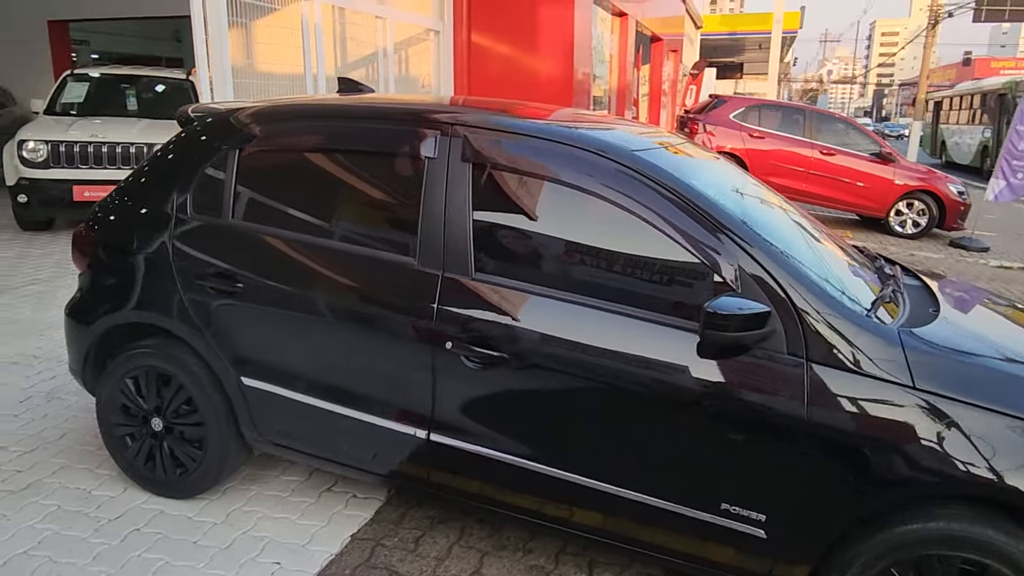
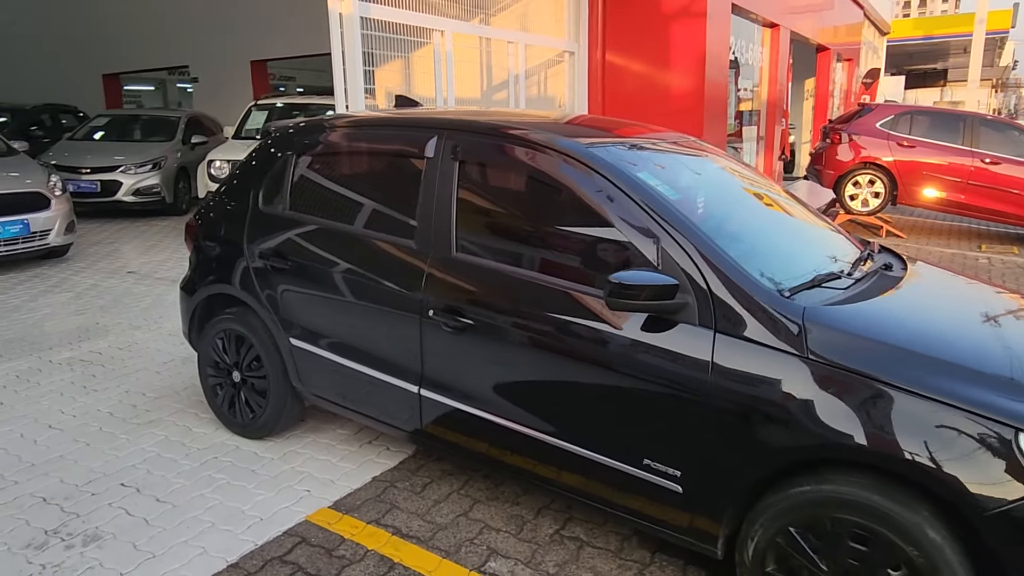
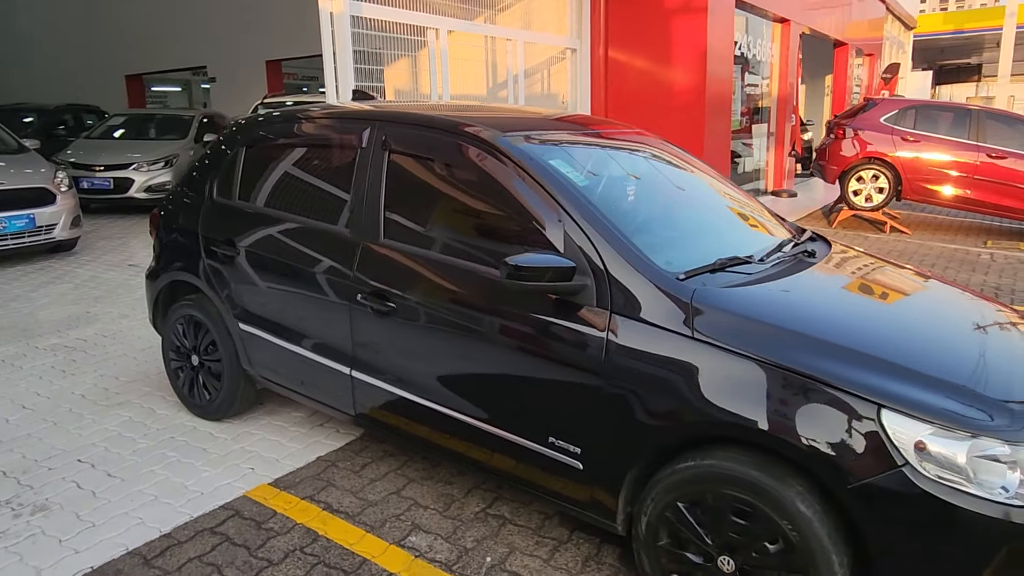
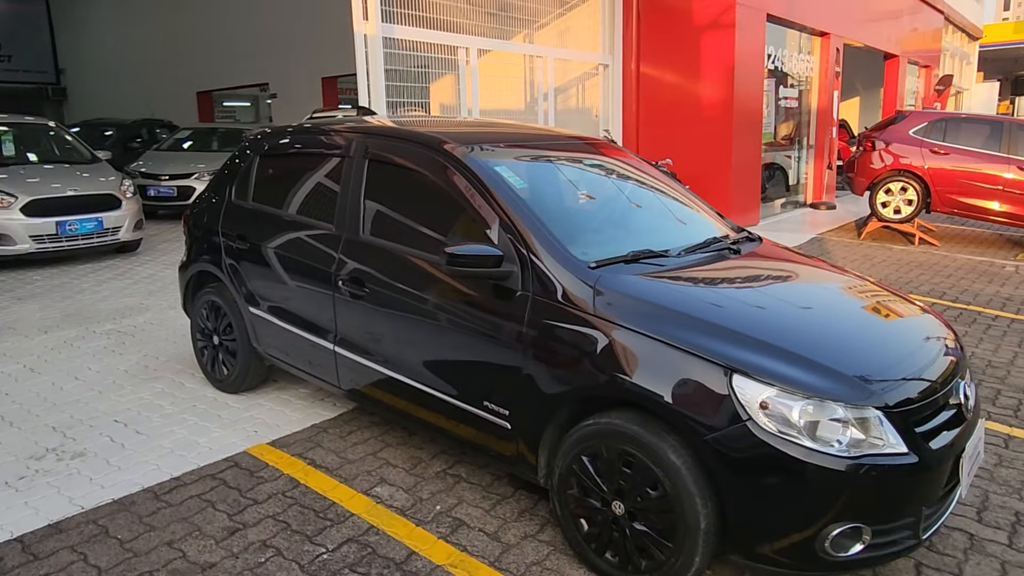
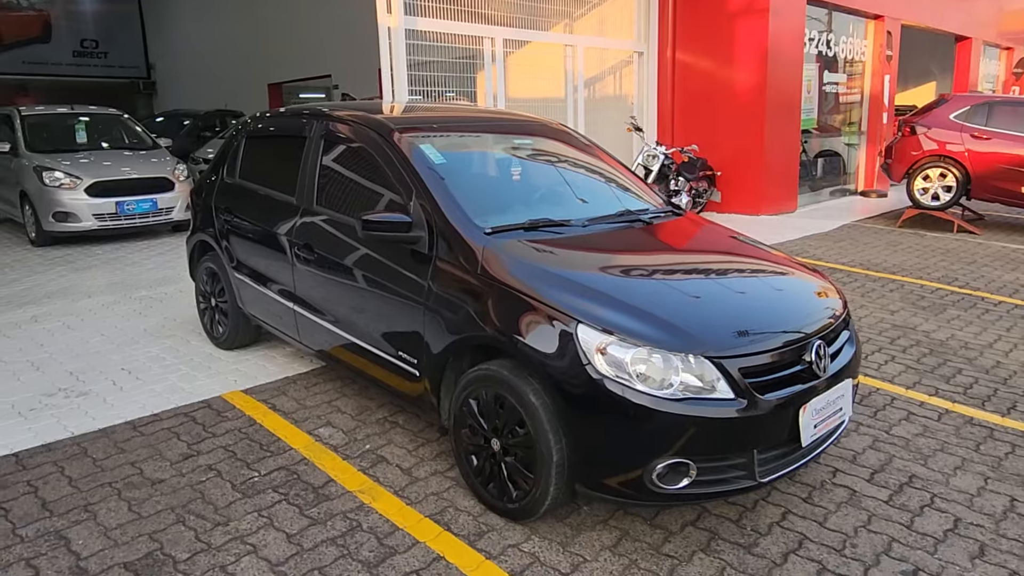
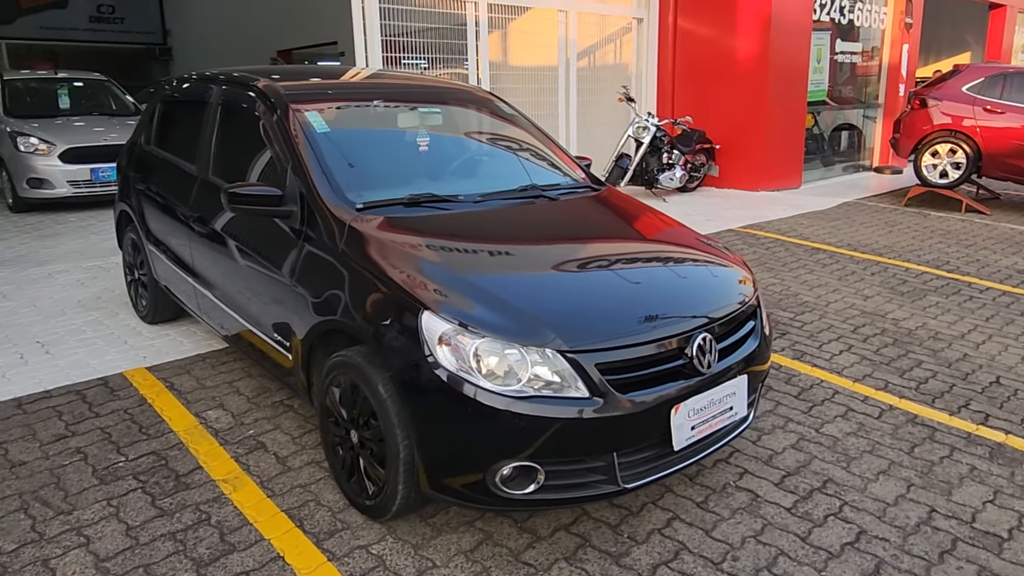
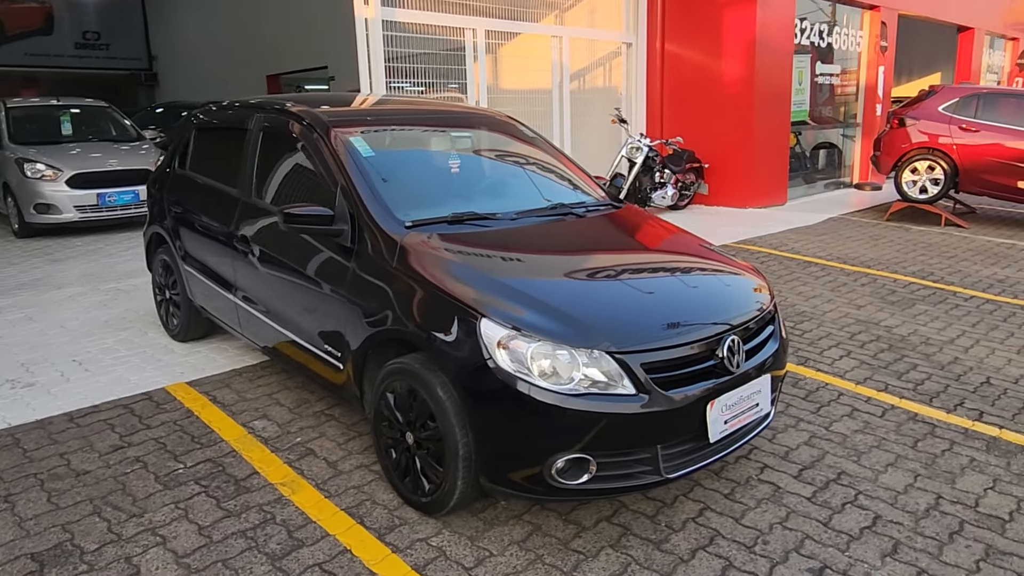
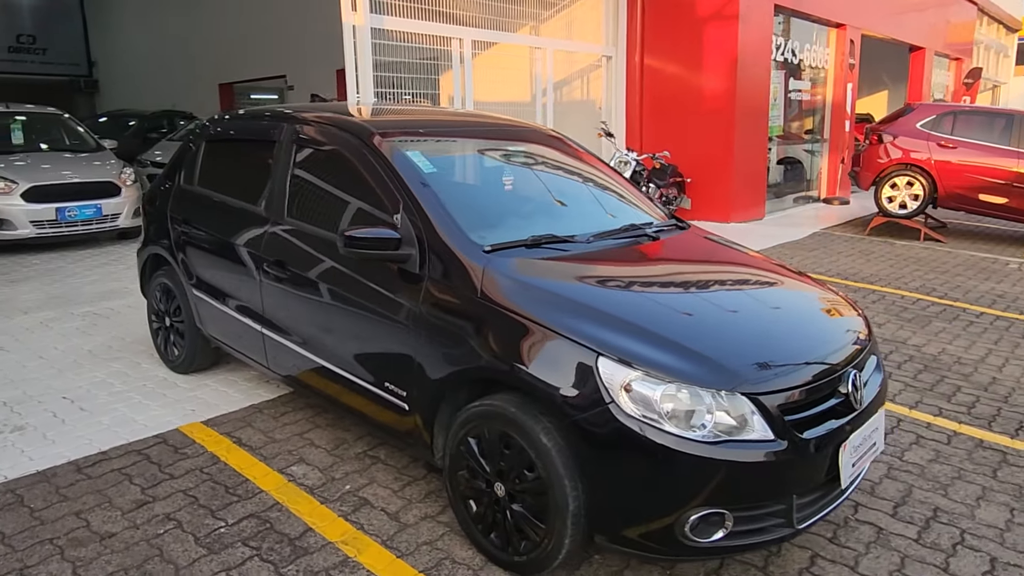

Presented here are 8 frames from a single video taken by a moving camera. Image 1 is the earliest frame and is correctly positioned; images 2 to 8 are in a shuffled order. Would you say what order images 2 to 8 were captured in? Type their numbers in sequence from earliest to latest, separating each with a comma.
2, 3, 4, 8, 5, 7, 6
